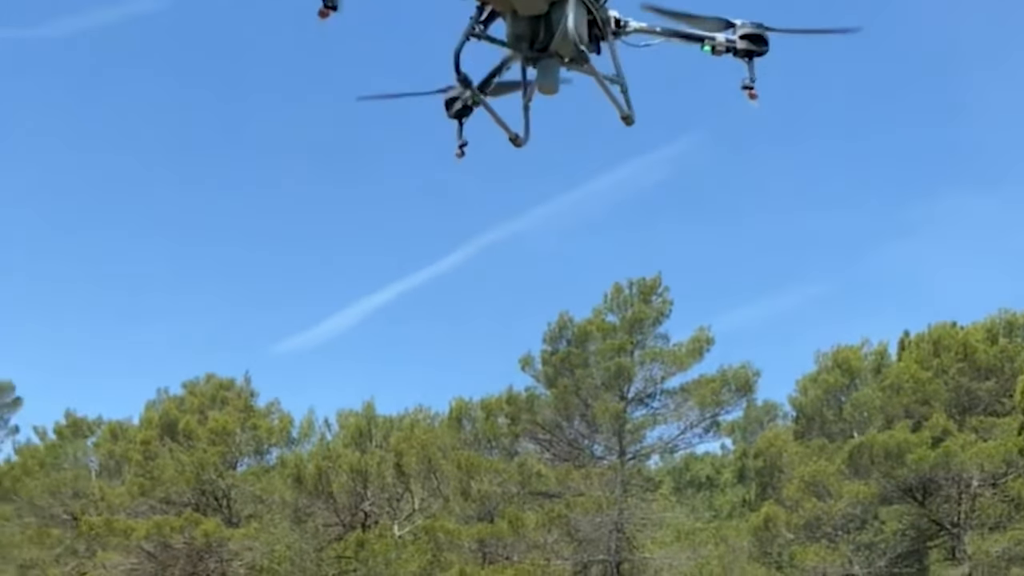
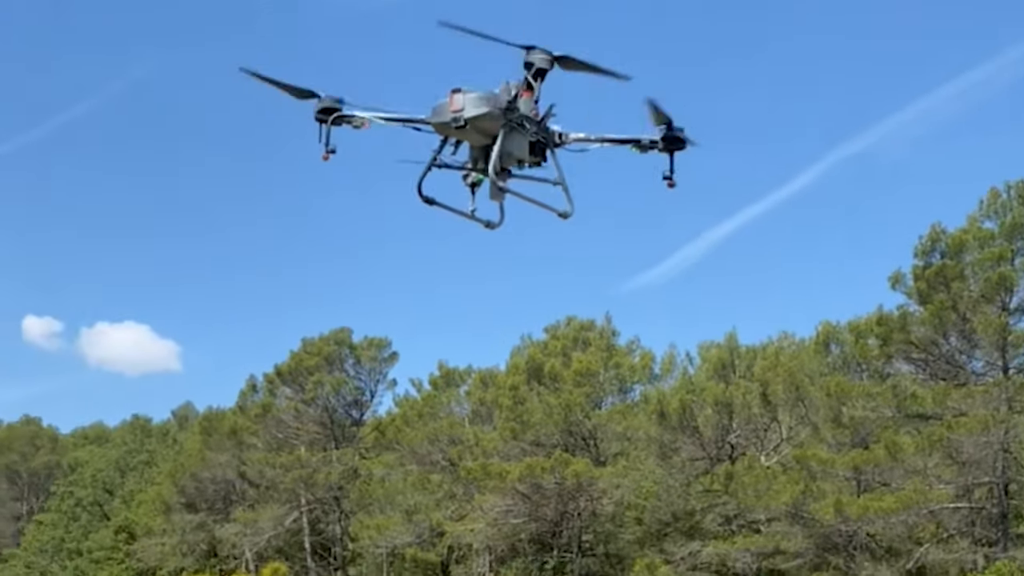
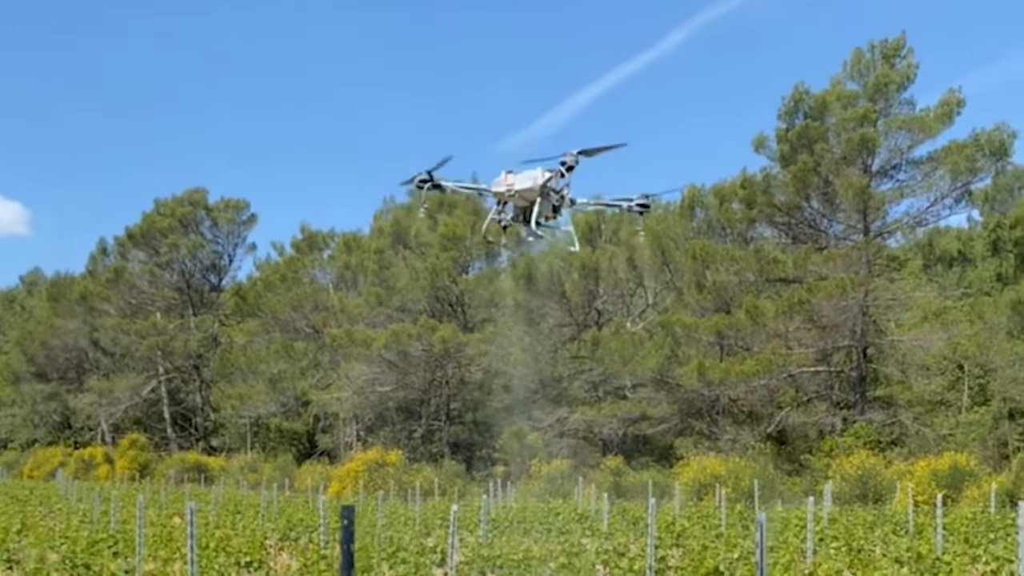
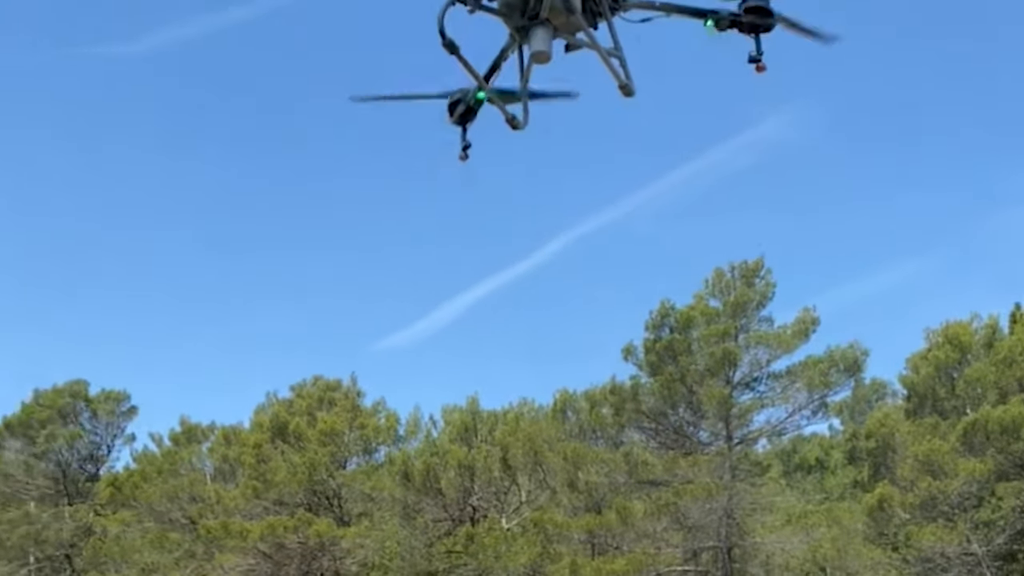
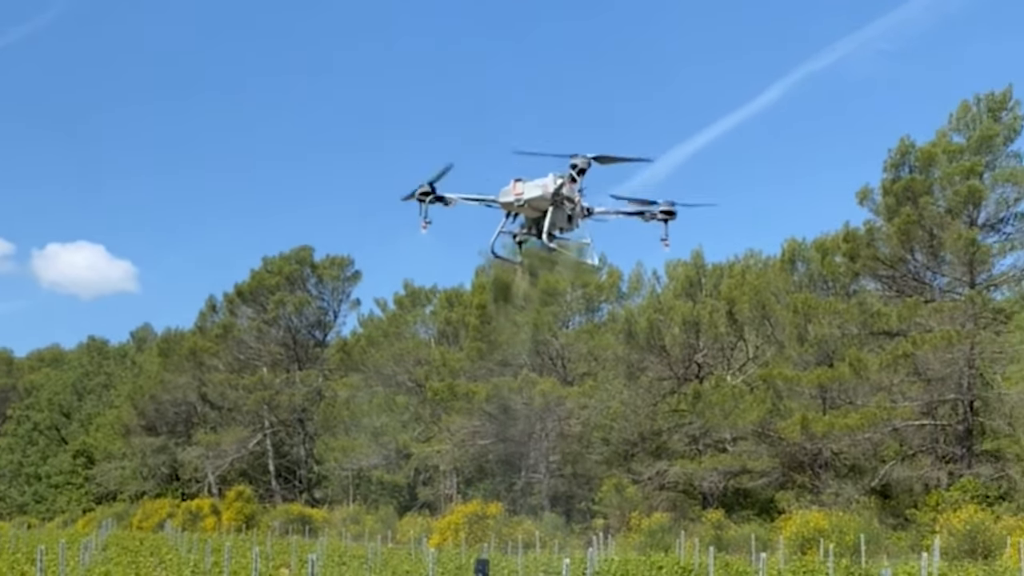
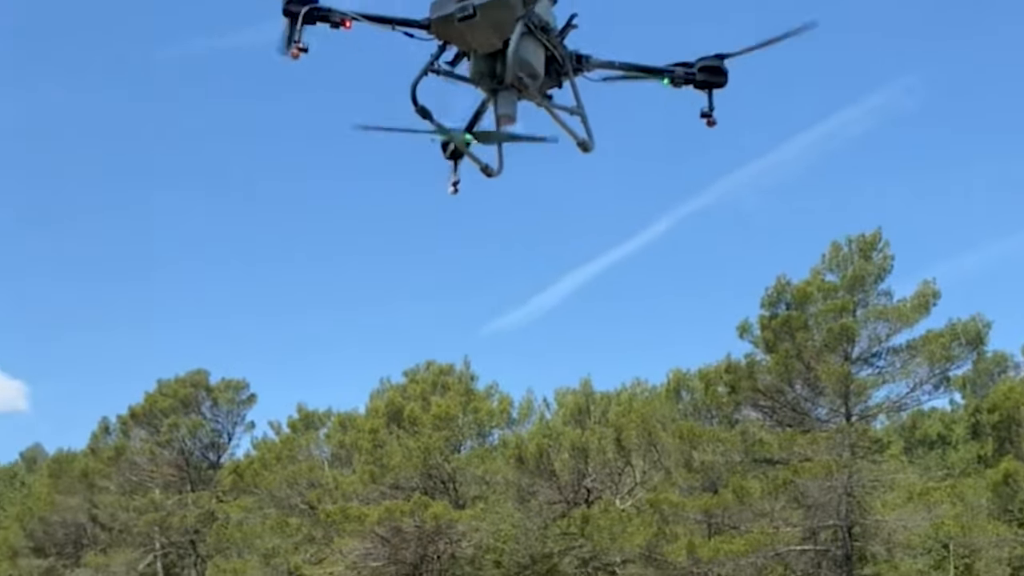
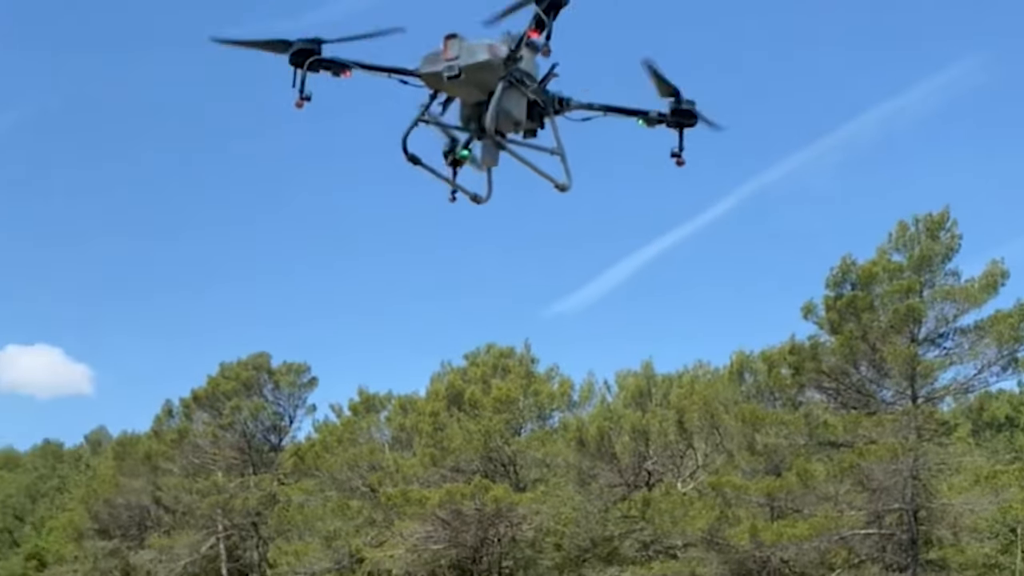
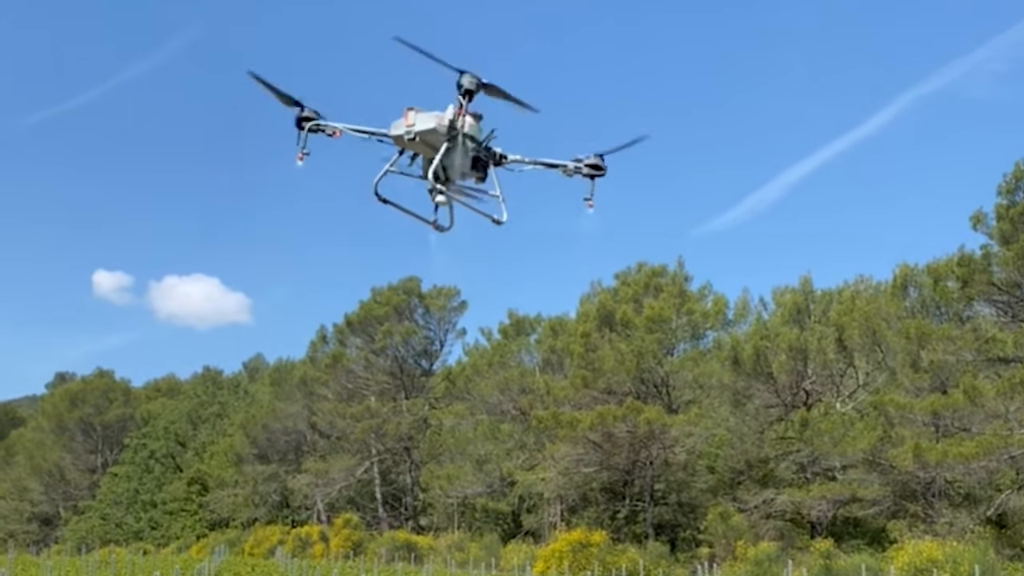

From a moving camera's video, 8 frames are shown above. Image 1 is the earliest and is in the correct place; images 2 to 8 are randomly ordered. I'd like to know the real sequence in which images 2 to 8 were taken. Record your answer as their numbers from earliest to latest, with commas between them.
4, 6, 7, 2, 8, 5, 3
